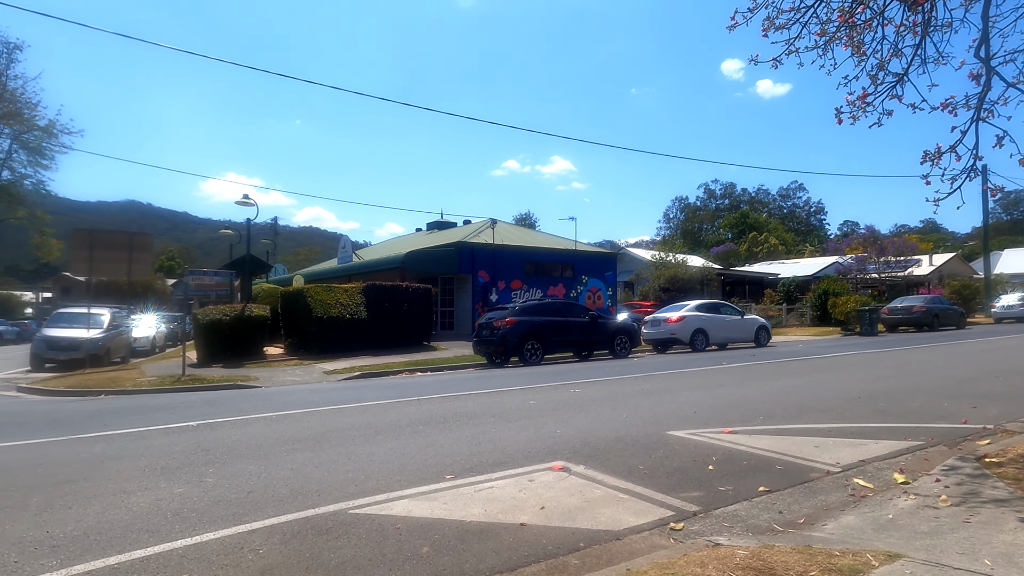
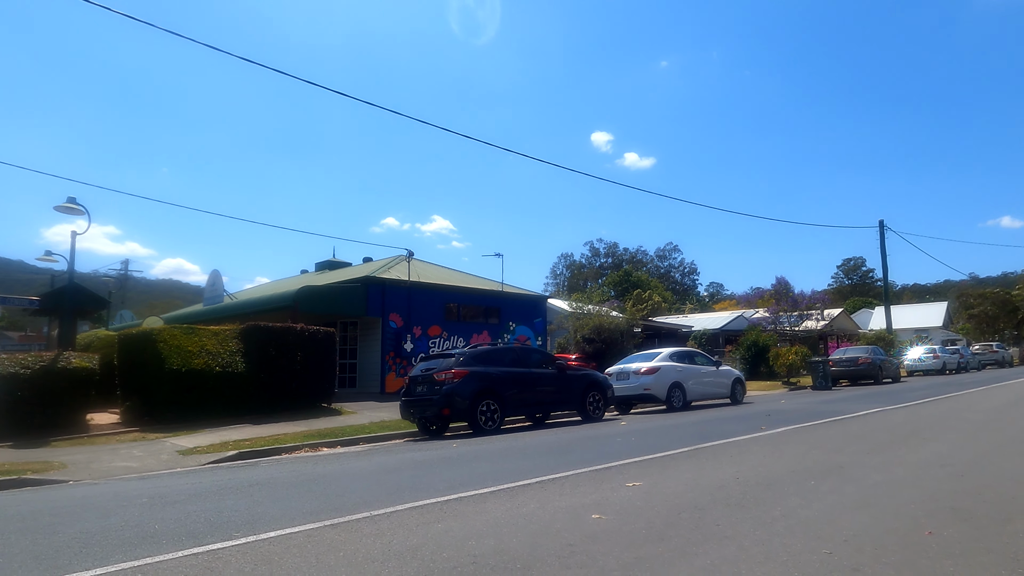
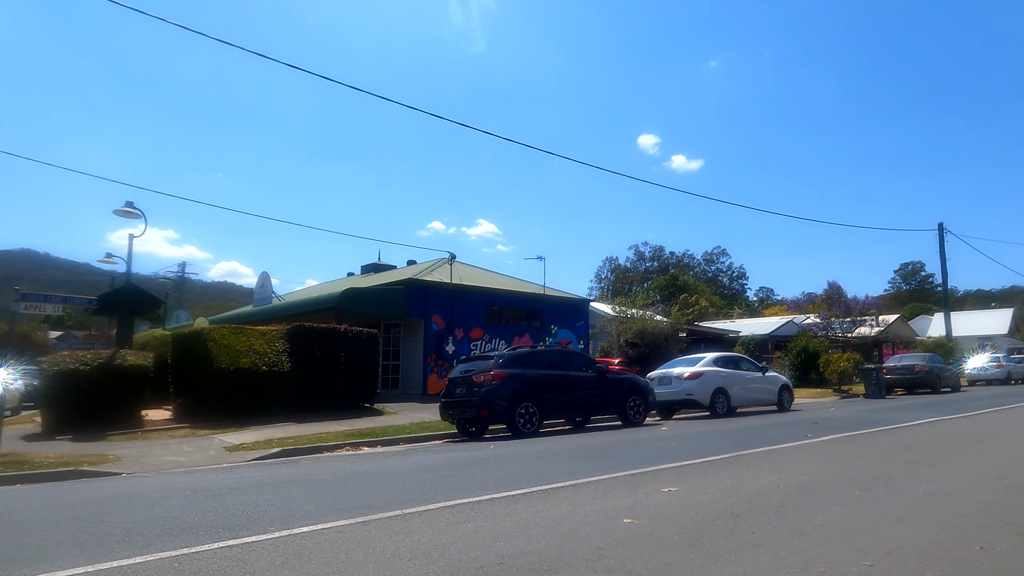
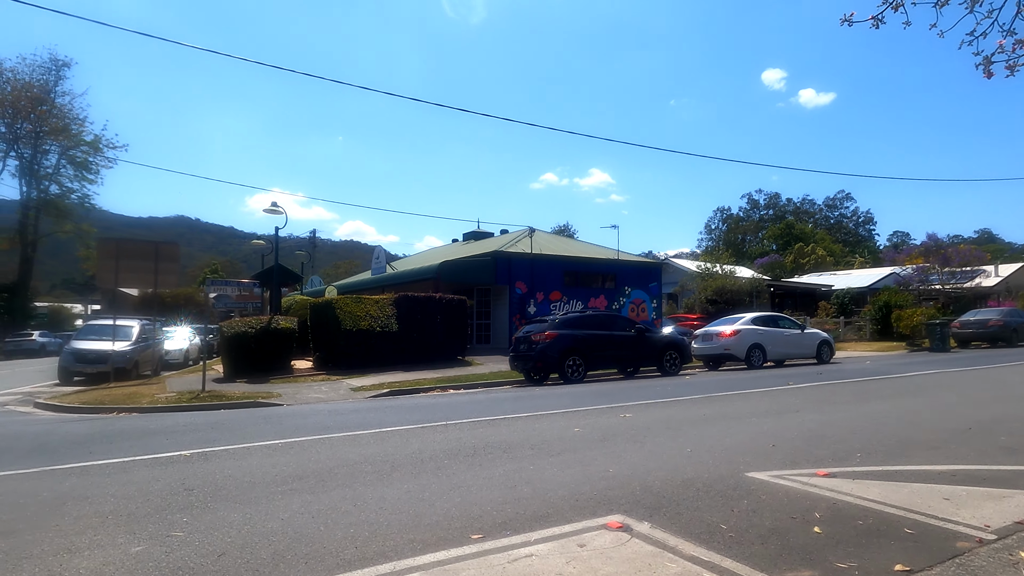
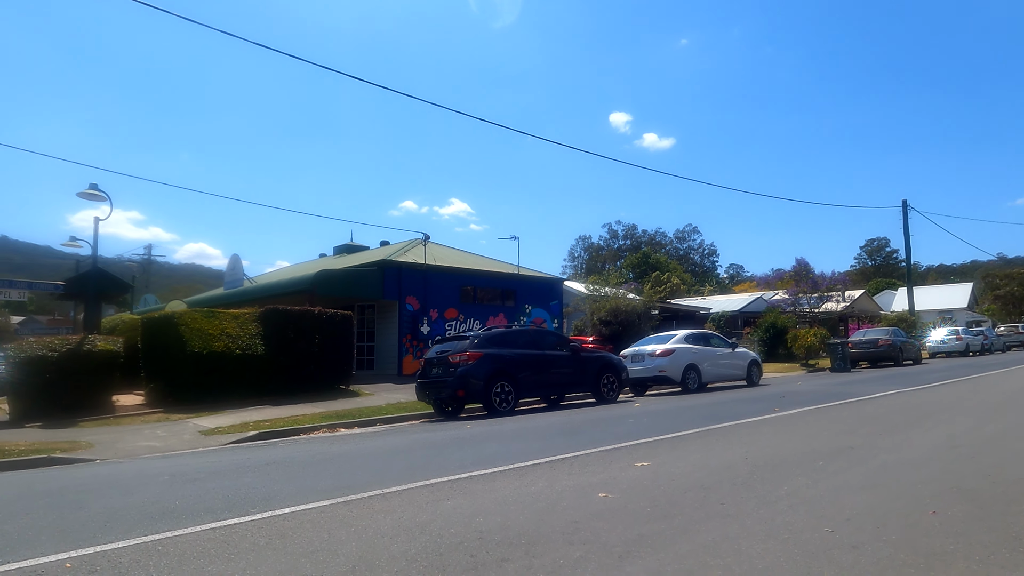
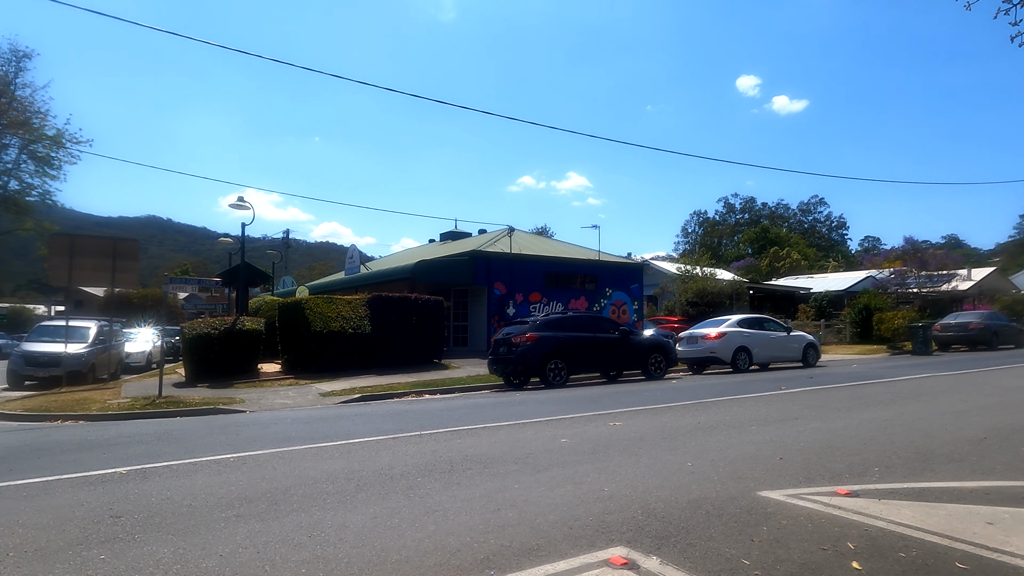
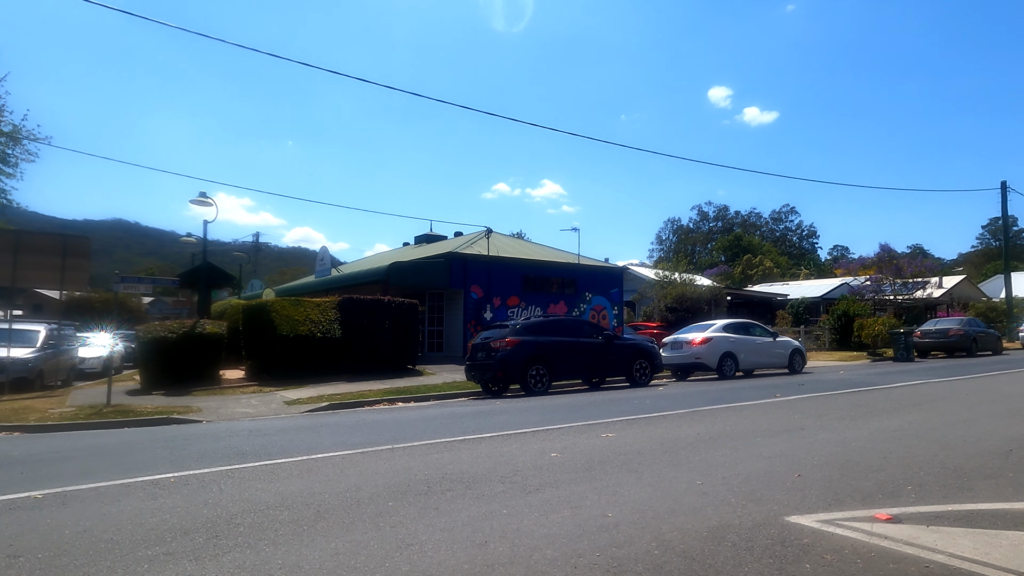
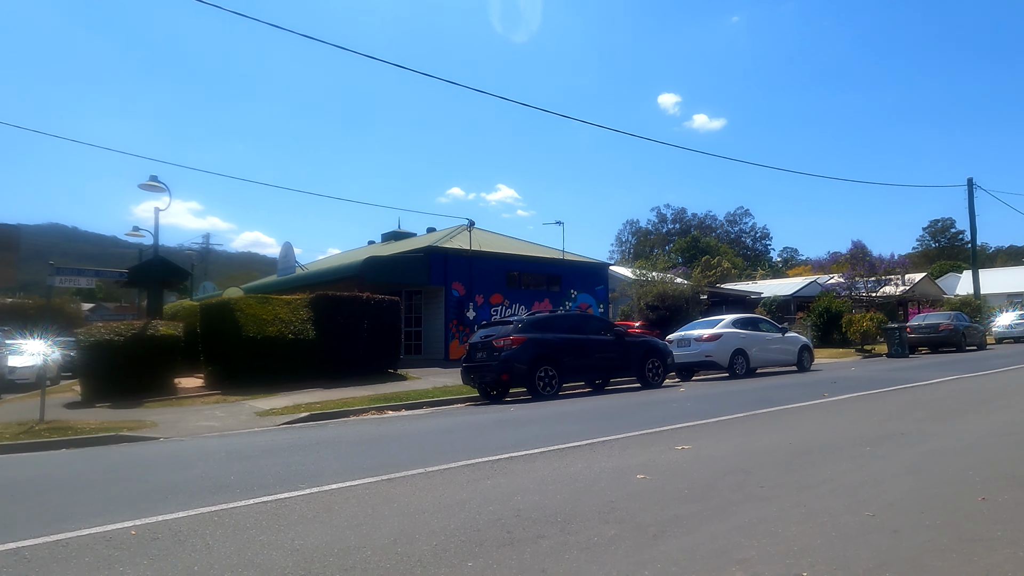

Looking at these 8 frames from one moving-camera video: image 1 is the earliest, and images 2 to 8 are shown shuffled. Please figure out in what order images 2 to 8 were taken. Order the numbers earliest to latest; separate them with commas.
4, 6, 7, 3, 2, 5, 8
